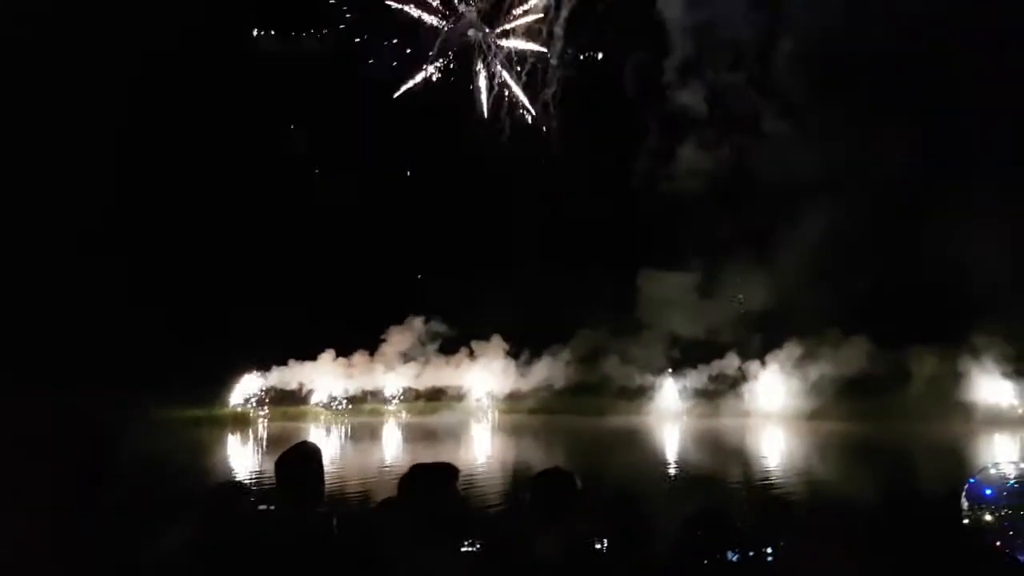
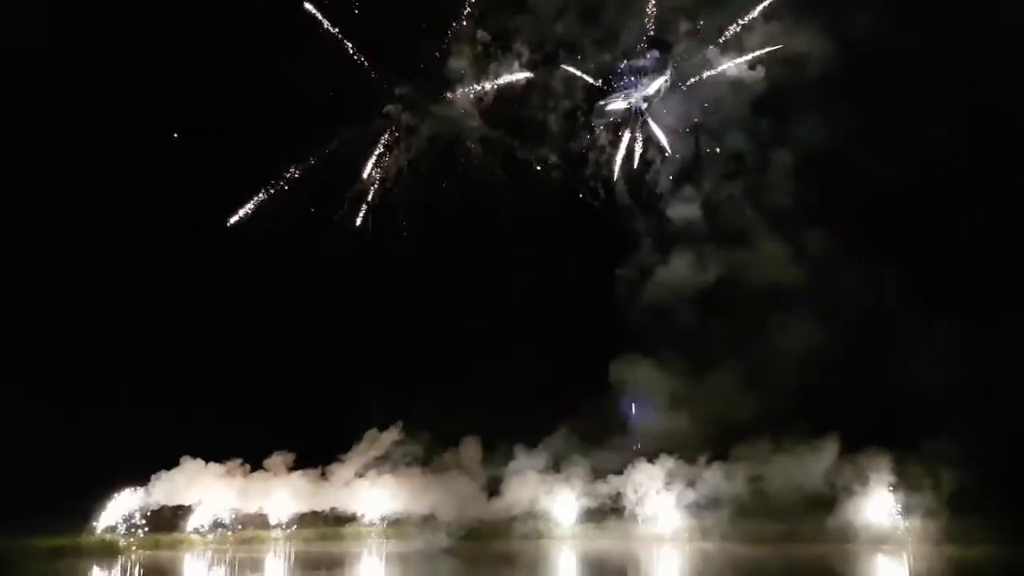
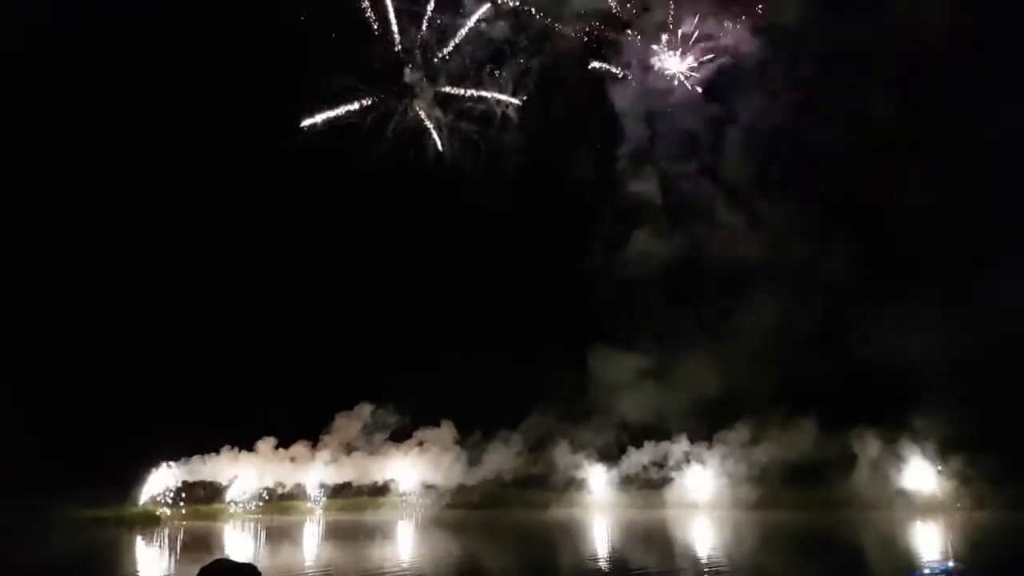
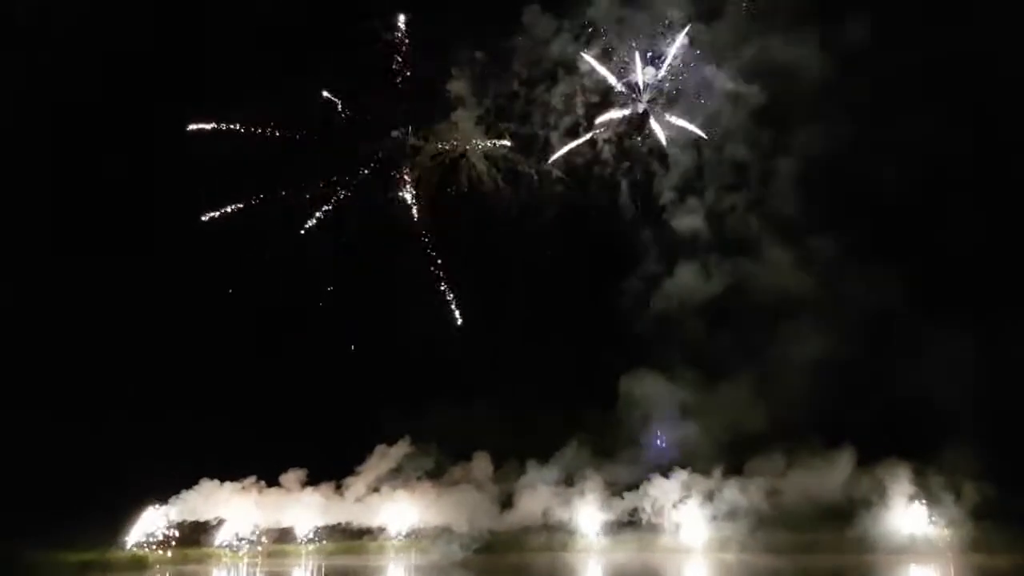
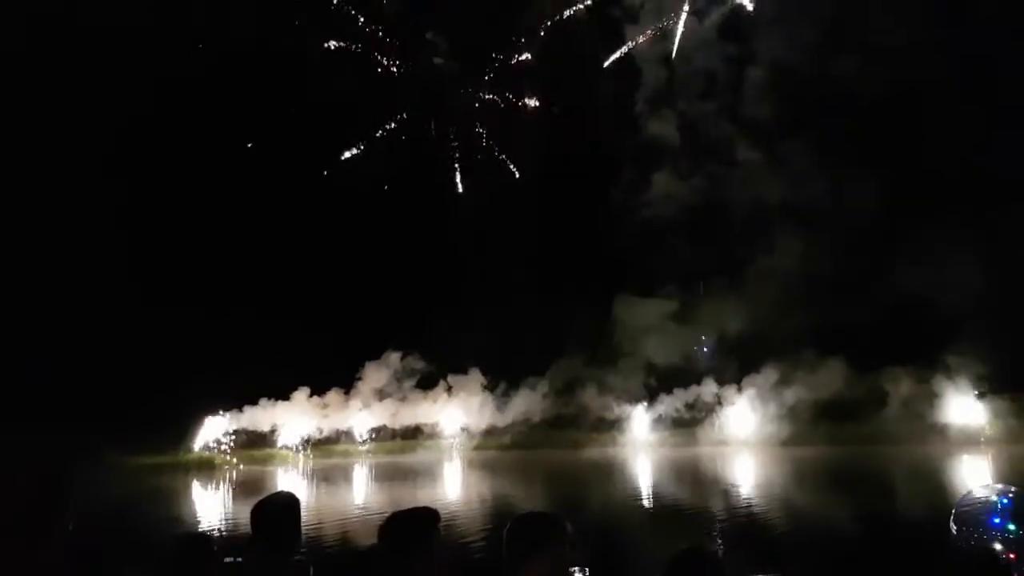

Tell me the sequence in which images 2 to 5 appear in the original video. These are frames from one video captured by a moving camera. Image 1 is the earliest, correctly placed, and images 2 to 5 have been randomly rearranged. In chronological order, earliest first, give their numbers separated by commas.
5, 3, 4, 2
